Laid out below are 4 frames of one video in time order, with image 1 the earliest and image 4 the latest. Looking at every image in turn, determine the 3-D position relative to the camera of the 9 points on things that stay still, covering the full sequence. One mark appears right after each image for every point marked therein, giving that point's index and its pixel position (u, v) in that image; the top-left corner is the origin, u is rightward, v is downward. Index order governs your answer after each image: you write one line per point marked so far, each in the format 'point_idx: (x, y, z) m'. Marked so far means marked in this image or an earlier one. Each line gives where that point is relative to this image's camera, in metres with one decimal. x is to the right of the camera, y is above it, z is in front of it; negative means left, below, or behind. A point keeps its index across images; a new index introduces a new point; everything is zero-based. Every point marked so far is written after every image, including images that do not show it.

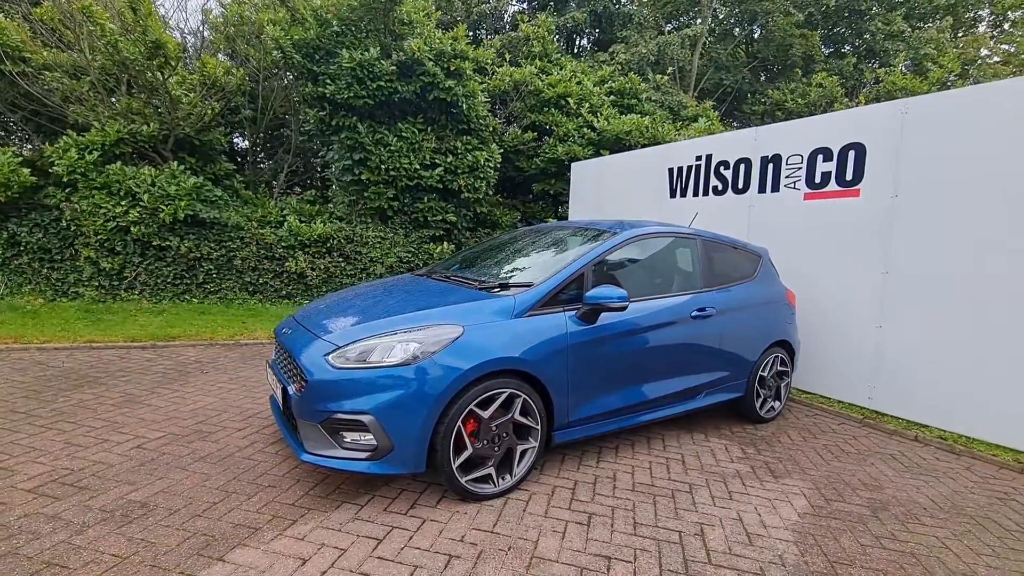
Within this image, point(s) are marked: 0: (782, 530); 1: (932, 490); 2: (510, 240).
0: (+1.5, -1.4, +2.8) m
1: (+2.9, -1.4, +3.4) m
2: (0.0, +0.4, +4.3) m
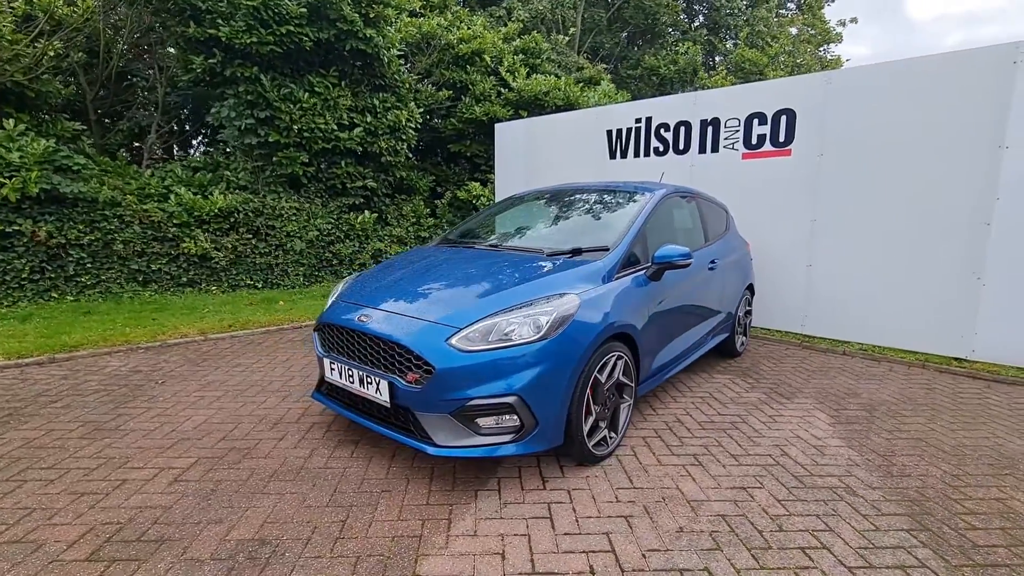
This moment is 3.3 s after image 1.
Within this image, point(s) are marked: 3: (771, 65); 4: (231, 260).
0: (+2.2, -1.0, +3.3) m
1: (+3.3, -0.9, +4.3) m
2: (+0.1, +0.7, +4.2) m
3: (+7.4, +6.4, +14.3) m
4: (-4.0, +0.4, +7.1) m
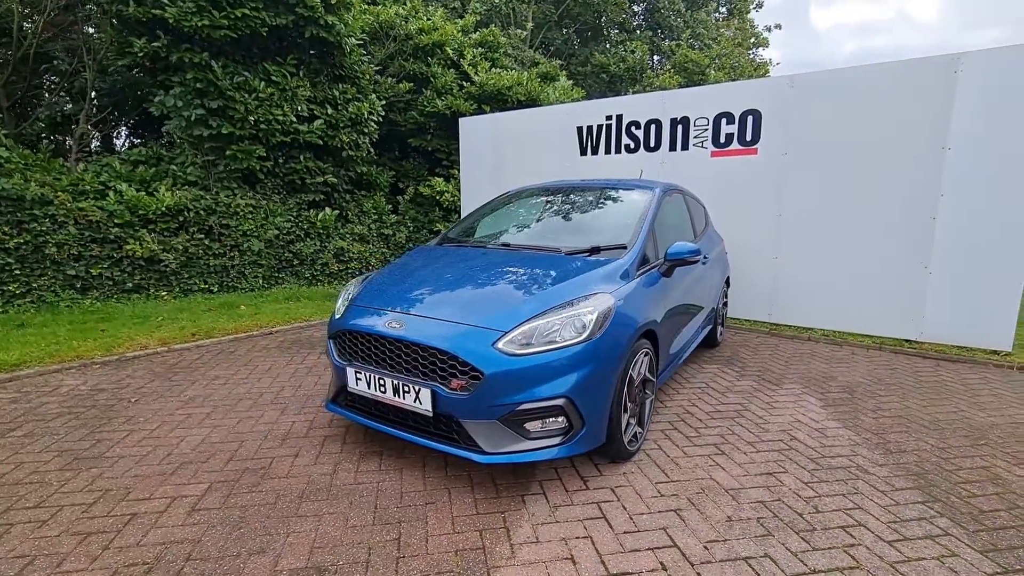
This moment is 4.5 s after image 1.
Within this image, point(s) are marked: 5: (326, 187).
0: (+2.3, -1.0, +3.6) m
1: (+3.3, -0.8, +4.7) m
2: (+0.1, +0.7, +4.2) m
3: (+6.0, +6.7, +15.0) m
4: (-4.3, +0.3, +6.6) m
5: (-2.9, +1.6, +7.8) m
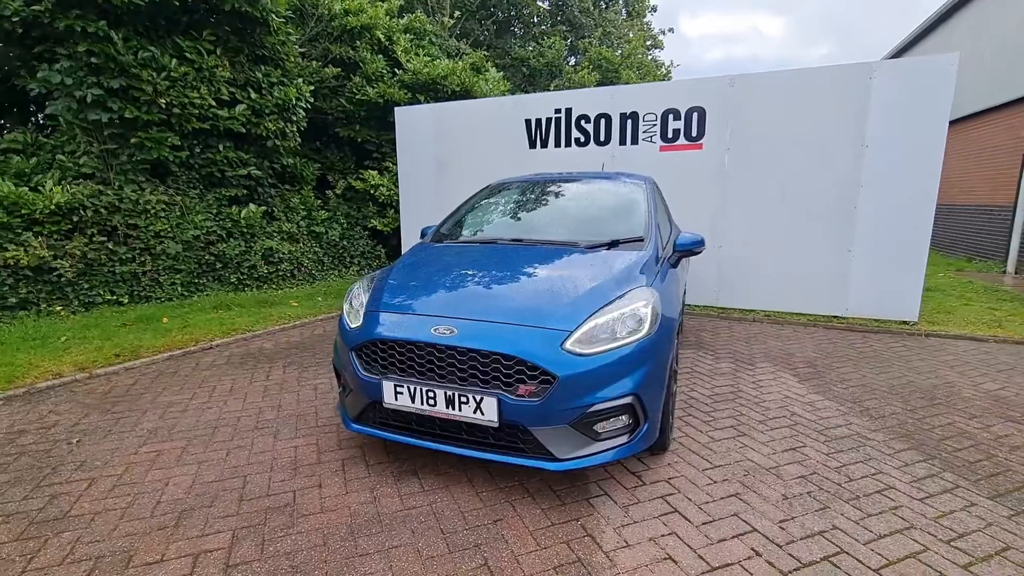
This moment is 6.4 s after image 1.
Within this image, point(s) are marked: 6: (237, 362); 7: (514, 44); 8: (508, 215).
0: (+2.3, -0.8, +3.9) m
1: (+3.1, -0.6, +5.2) m
2: (0.0, +0.7, +4.1) m
3: (+3.5, +7.1, +15.7) m
4: (-4.8, +0.2, +5.5) m
5: (-3.7, +1.5, +7.0) m
6: (-2.5, -0.7, +4.5) m
7: (0.0, +7.5, +15.2) m
8: (+0.4, +0.6, +3.8) m
